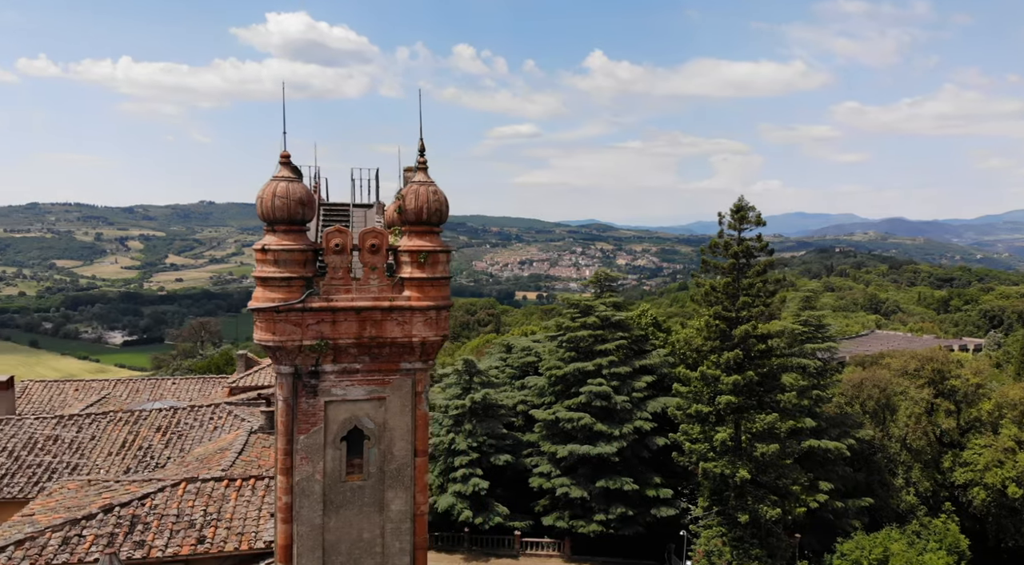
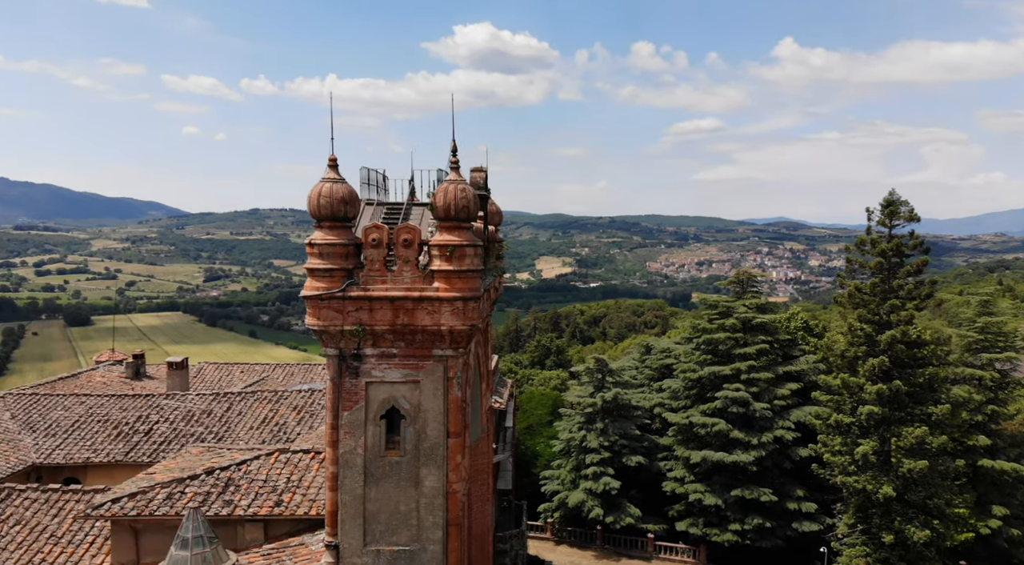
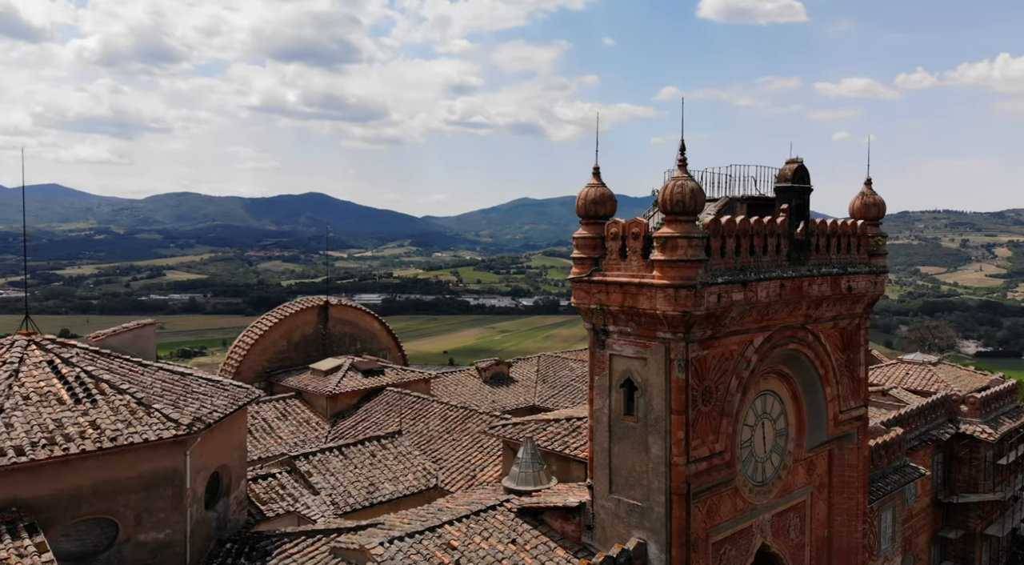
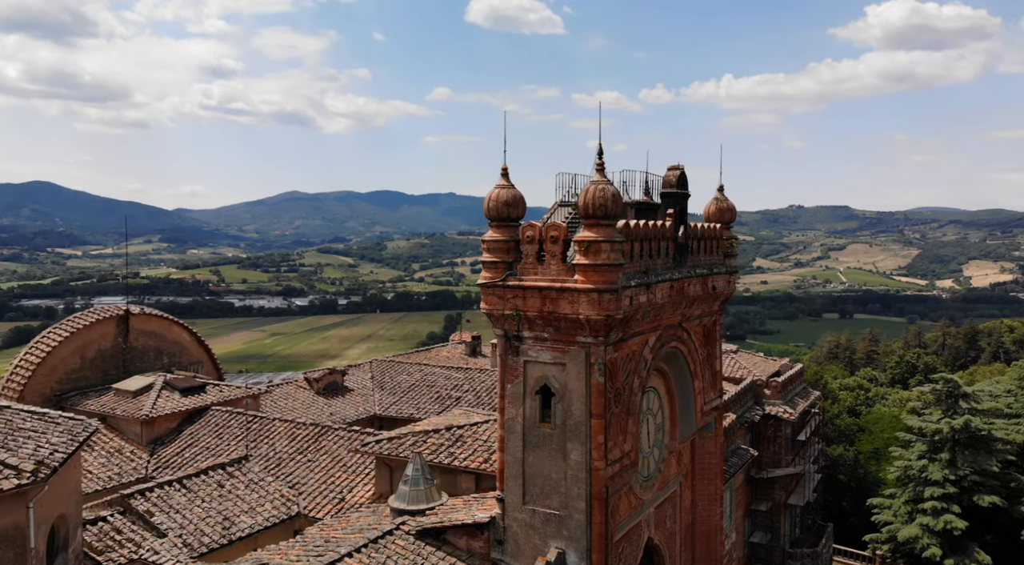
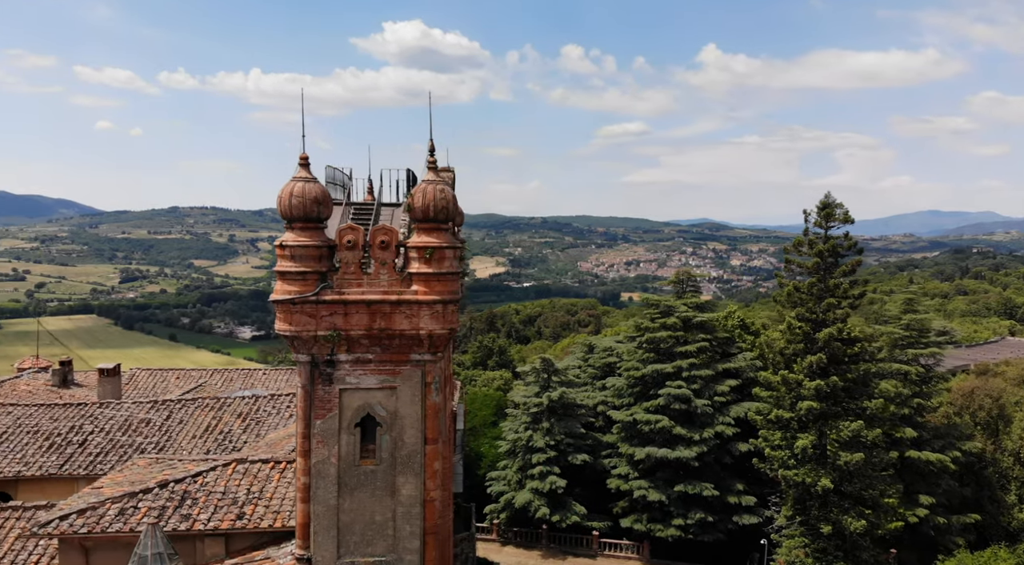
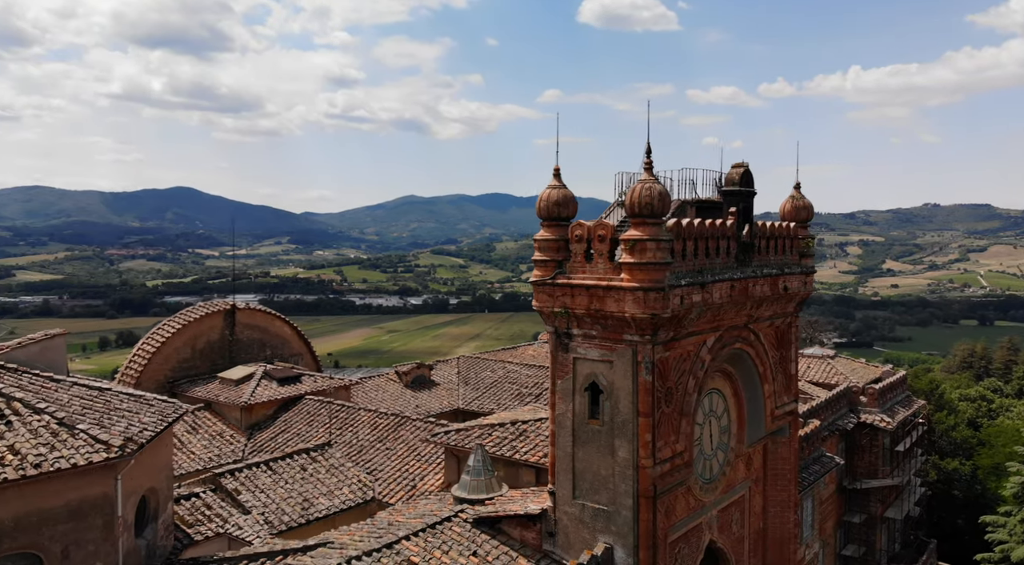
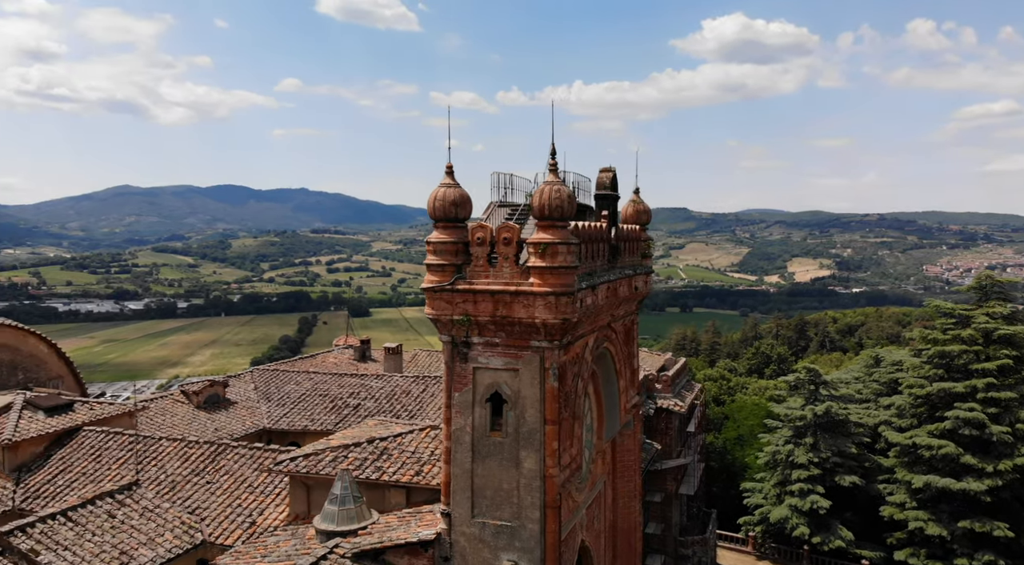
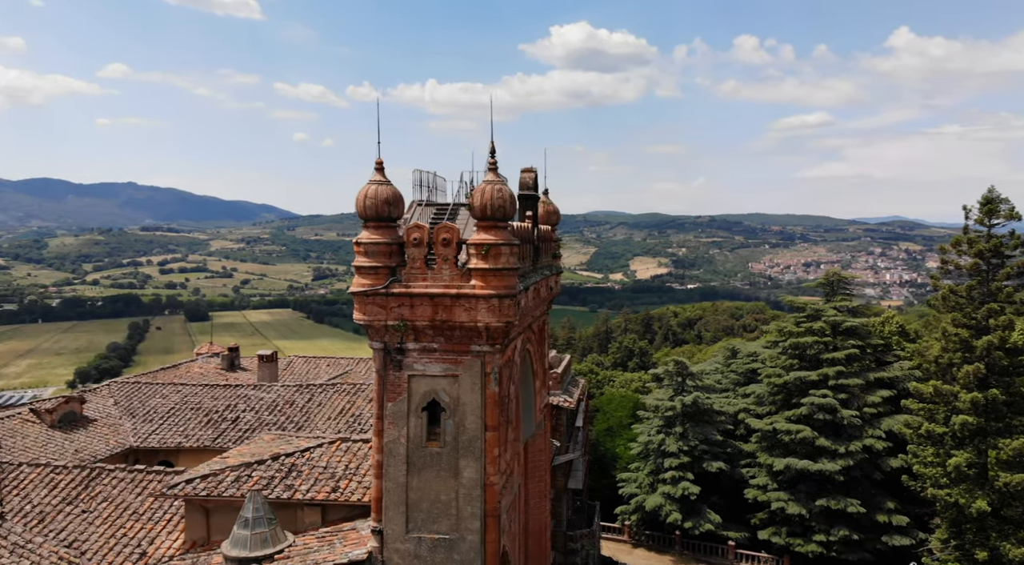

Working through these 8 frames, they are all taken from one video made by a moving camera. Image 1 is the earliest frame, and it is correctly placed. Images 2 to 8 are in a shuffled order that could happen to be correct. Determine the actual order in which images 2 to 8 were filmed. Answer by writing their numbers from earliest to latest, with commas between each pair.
5, 2, 8, 7, 4, 6, 3
